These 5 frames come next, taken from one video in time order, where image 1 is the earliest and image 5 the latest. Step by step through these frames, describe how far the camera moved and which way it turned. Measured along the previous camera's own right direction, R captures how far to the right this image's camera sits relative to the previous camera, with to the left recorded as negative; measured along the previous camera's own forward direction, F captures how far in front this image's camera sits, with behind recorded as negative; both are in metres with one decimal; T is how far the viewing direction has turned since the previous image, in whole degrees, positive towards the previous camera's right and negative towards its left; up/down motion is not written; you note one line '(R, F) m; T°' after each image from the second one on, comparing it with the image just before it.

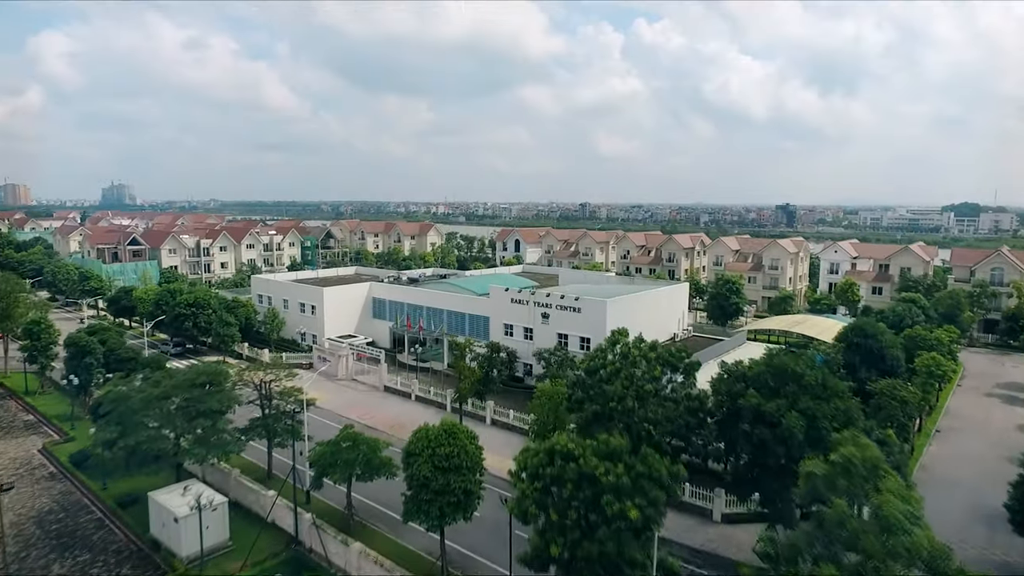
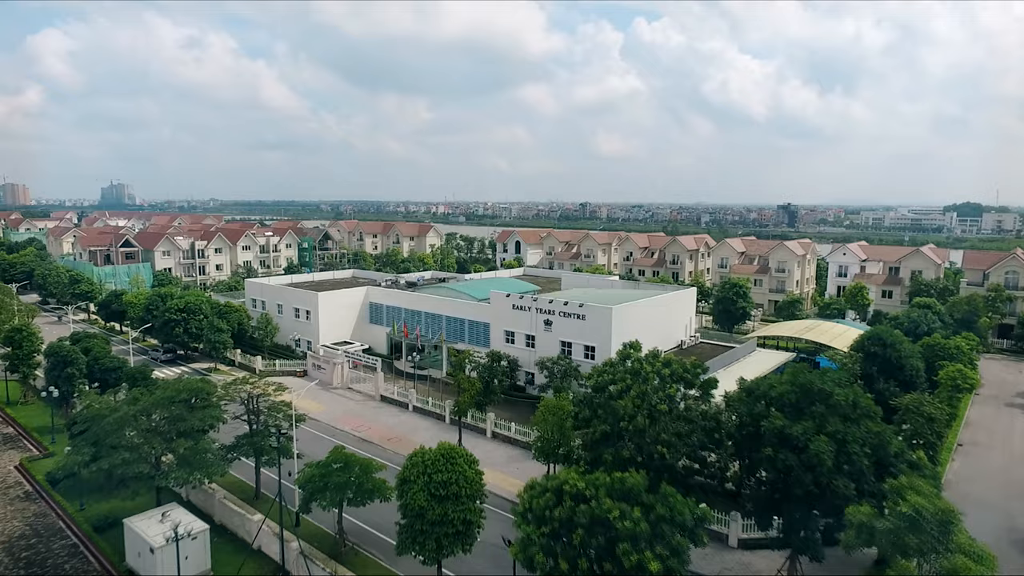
(-0.1, +1.3) m; 0°
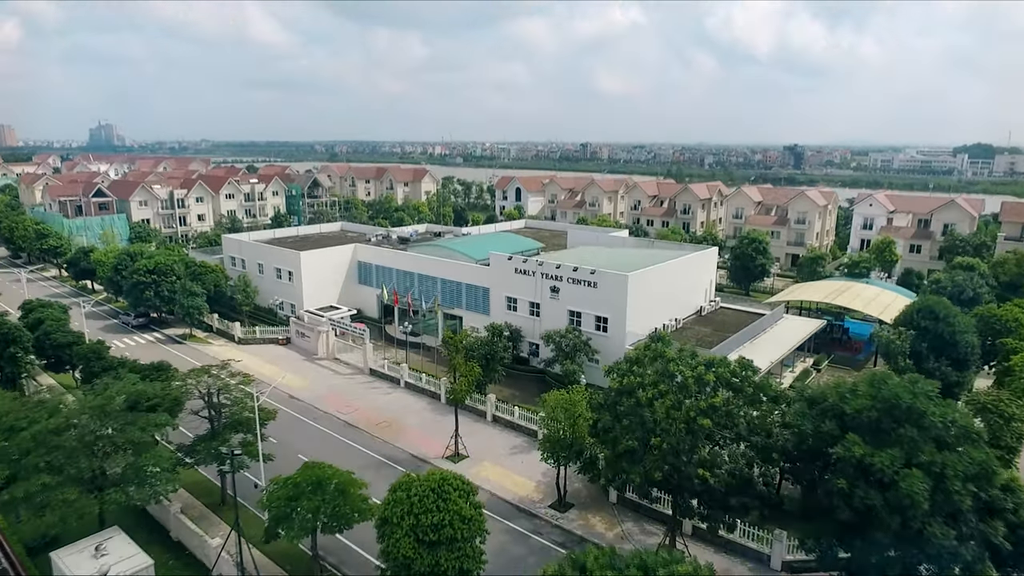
(-0.2, +3.4) m; 0°
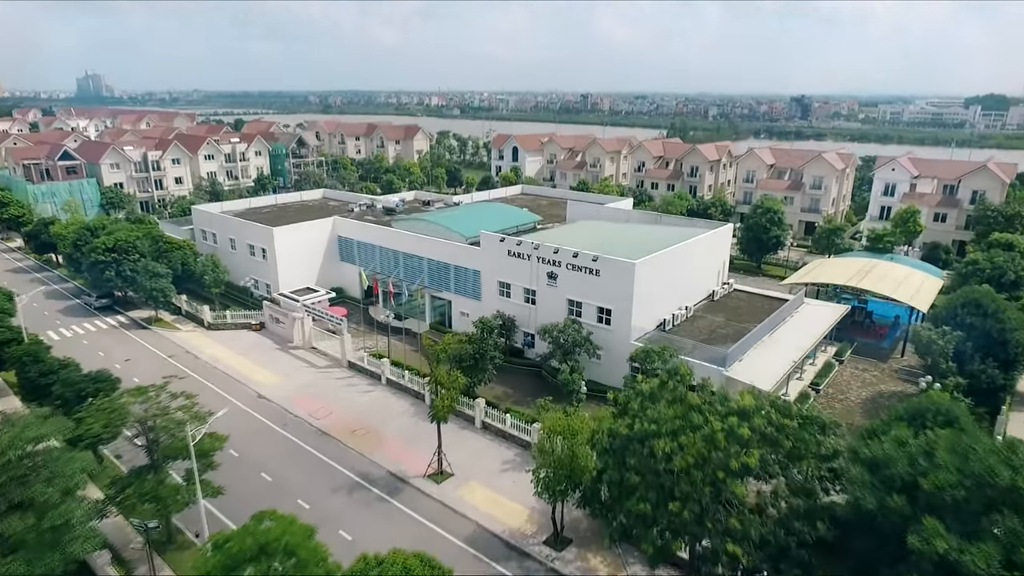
(+0.3, +3.0) m; 0°
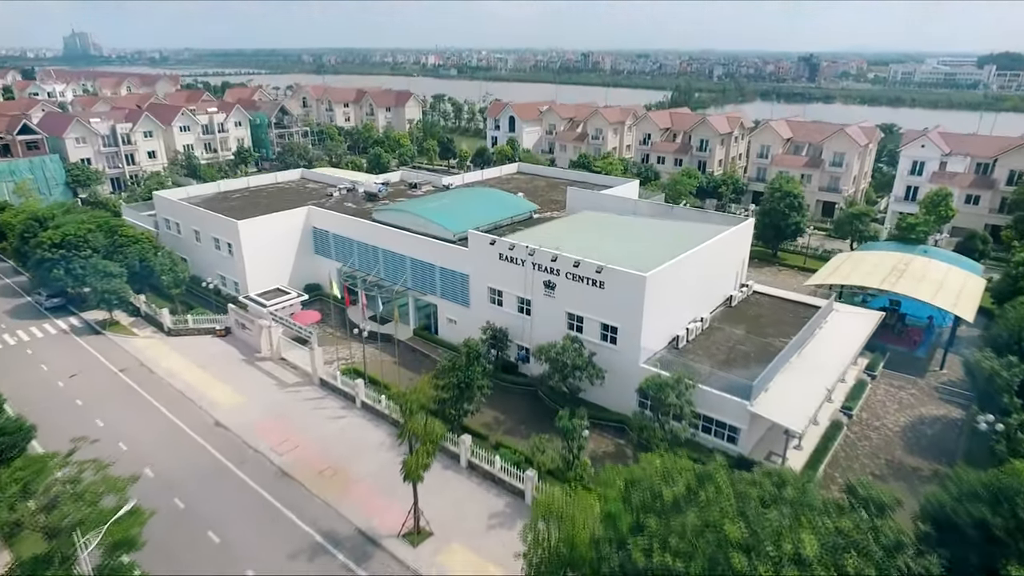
(+0.3, +3.2) m; 0°
